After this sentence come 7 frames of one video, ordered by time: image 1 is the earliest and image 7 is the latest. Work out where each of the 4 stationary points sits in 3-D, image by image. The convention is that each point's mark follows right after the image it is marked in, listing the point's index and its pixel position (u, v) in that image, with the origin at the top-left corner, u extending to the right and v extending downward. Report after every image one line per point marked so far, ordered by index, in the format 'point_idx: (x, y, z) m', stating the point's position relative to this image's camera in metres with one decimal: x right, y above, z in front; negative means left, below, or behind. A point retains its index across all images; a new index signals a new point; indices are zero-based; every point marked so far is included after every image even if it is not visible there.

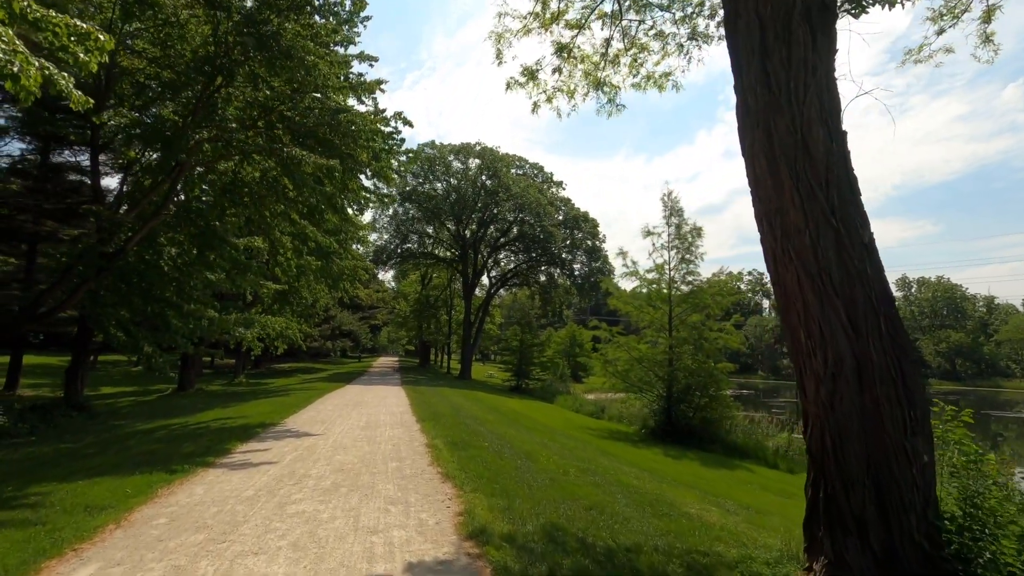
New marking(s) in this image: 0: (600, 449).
0: (+2.4, -4.4, +14.4) m
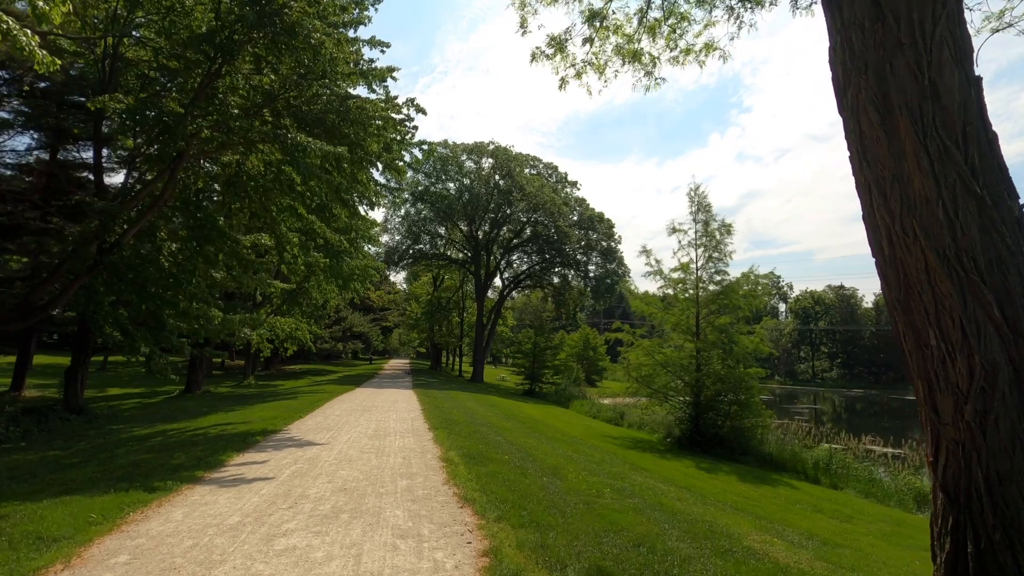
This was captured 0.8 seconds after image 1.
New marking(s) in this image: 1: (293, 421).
0: (+2.9, -4.4, +13.2) m
1: (-6.6, -4.0, +16.0) m
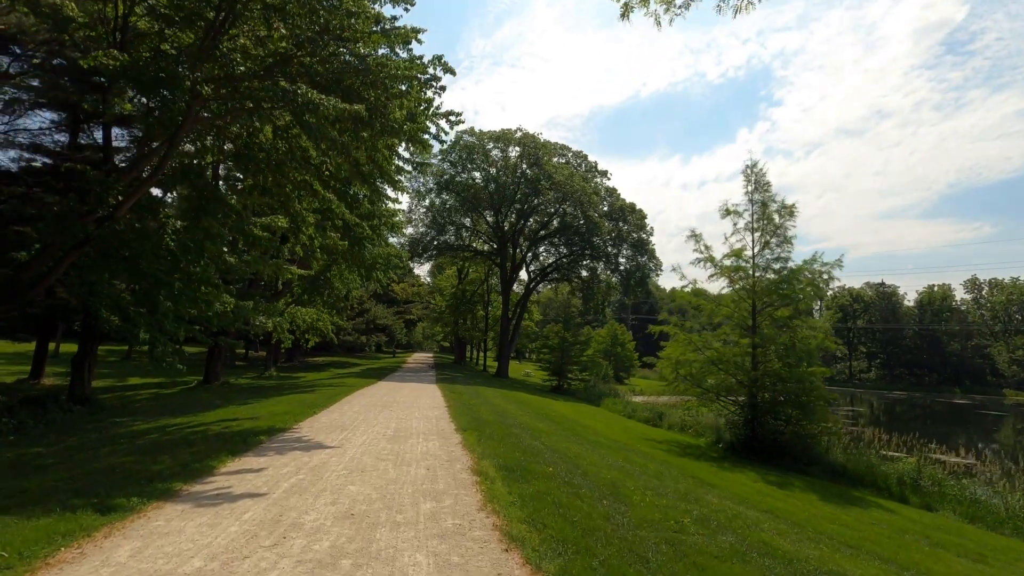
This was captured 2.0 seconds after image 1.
0: (+3.8, -4.0, +11.3) m
1: (-5.6, -3.5, +14.4) m
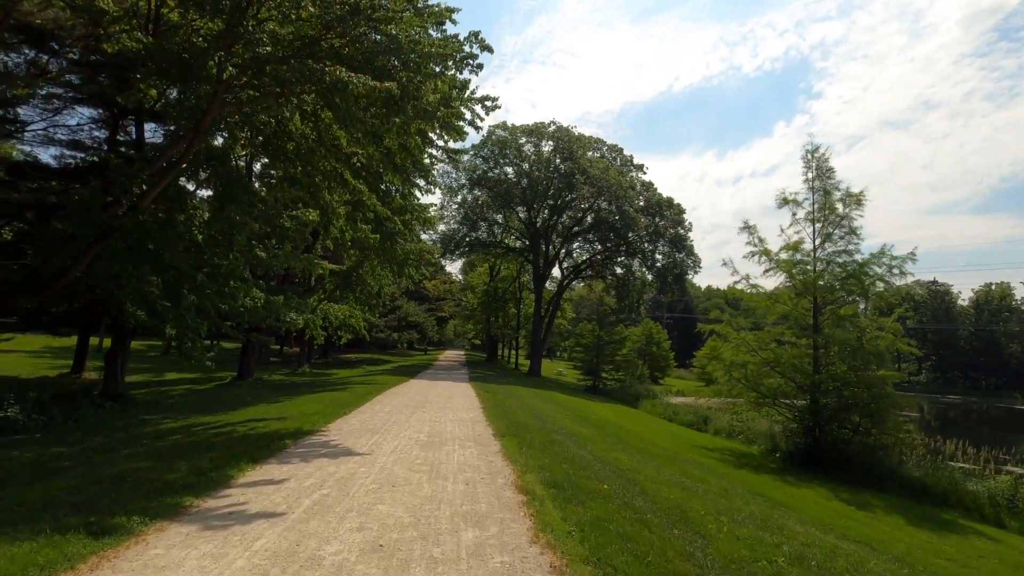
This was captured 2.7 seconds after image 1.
0: (+4.6, -3.9, +10.0) m
1: (-4.5, -3.4, +13.7) m
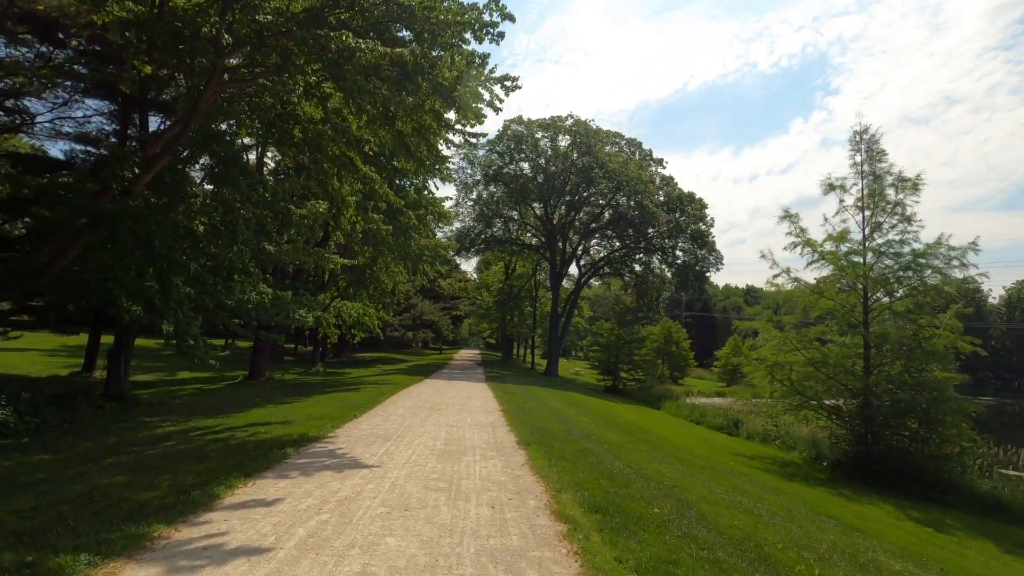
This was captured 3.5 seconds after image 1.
0: (+5.1, -3.7, +8.7) m
1: (-4.0, -3.2, +12.6) m
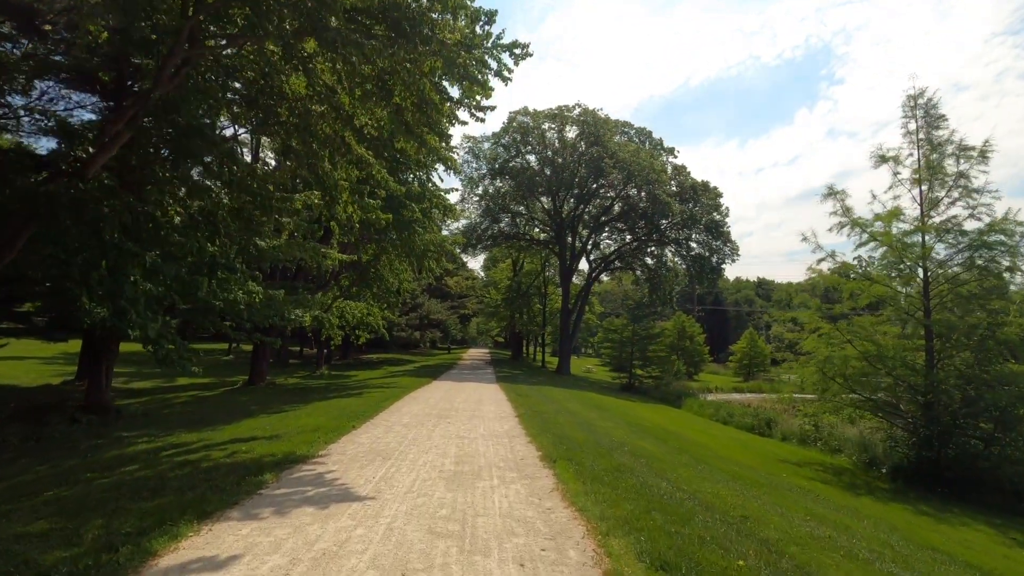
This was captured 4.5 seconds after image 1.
0: (+5.4, -3.4, +7.0) m
1: (-3.6, -3.1, +11.0) m
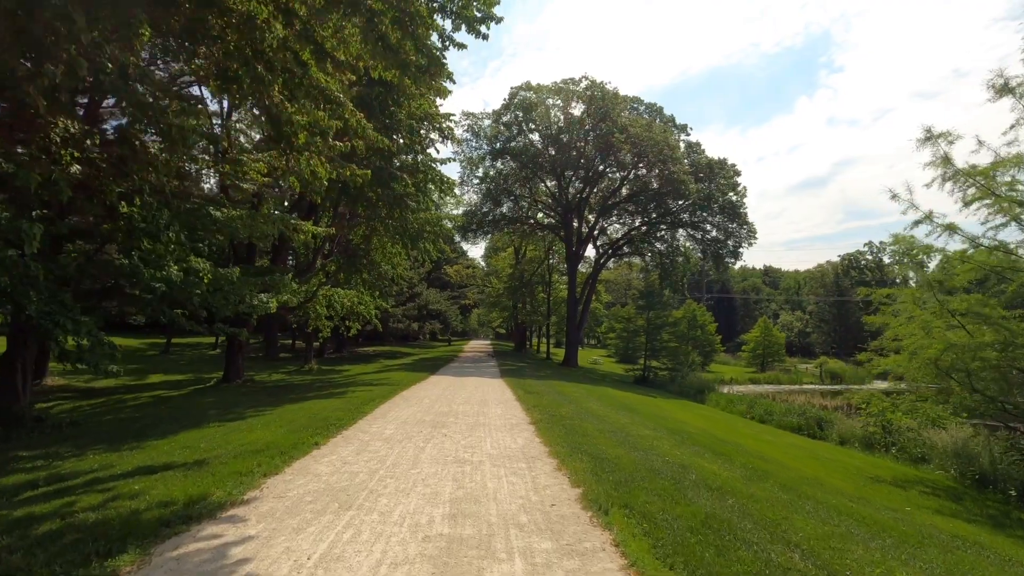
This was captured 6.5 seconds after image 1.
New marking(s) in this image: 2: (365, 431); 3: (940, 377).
0: (+5.7, -2.9, +3.8) m
1: (-3.3, -2.6, +7.9) m
2: (-3.0, -2.8, +10.5) m
3: (+9.3, -2.0, +12.1) m
